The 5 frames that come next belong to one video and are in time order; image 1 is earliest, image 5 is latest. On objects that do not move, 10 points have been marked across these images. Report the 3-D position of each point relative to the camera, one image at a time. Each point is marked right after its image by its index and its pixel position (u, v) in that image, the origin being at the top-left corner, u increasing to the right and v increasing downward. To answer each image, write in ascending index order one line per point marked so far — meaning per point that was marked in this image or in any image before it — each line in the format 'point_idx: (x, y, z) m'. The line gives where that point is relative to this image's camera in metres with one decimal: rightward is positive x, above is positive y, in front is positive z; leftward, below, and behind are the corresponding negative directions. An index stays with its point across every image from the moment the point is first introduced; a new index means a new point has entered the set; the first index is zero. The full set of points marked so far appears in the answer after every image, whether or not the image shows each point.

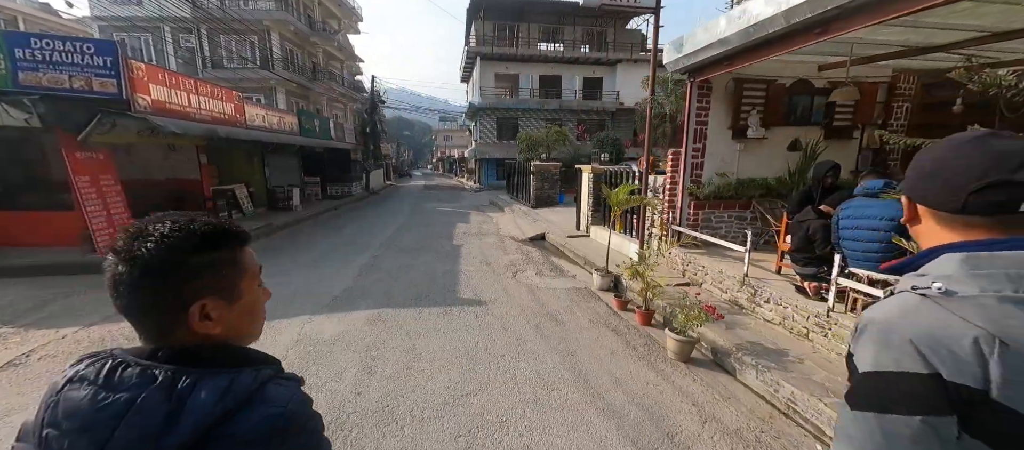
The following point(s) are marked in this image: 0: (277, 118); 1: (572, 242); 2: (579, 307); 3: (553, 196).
0: (-7.7, +3.5, +11.9) m
1: (+1.4, -0.4, +8.4) m
2: (+0.9, -1.1, +4.9) m
3: (+1.6, +1.1, +14.0) m
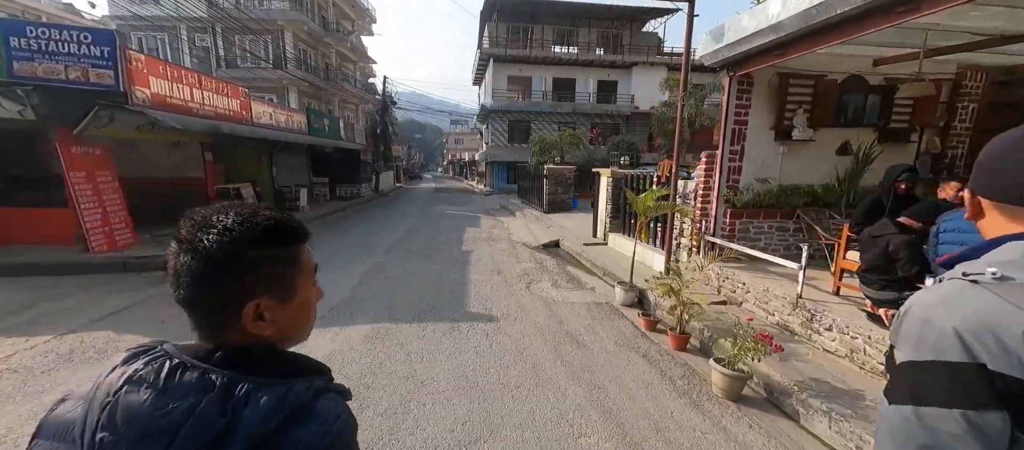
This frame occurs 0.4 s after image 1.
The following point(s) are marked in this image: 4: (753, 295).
0: (-7.3, +3.5, +11.6) m
1: (+1.7, -0.5, +7.8) m
2: (+1.1, -1.2, +4.4) m
3: (+2.0, +0.9, +13.4) m
4: (+2.8, -0.8, +4.2) m
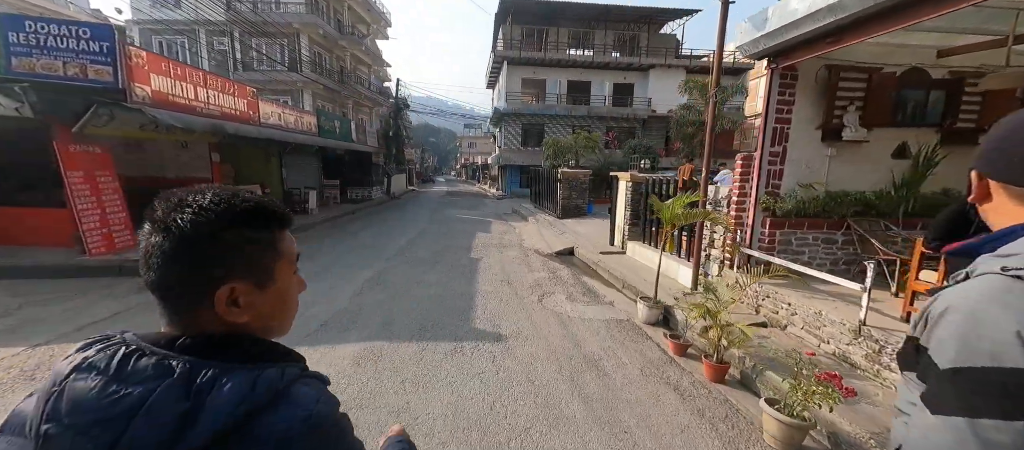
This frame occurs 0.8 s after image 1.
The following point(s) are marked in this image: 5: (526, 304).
0: (-6.9, +3.4, +11.4) m
1: (+1.9, -0.7, +7.3) m
2: (+1.2, -1.3, +3.9) m
3: (+2.5, +0.7, +12.9) m
4: (+2.9, -0.9, +3.7) m
5: (+0.2, -1.1, +5.1) m
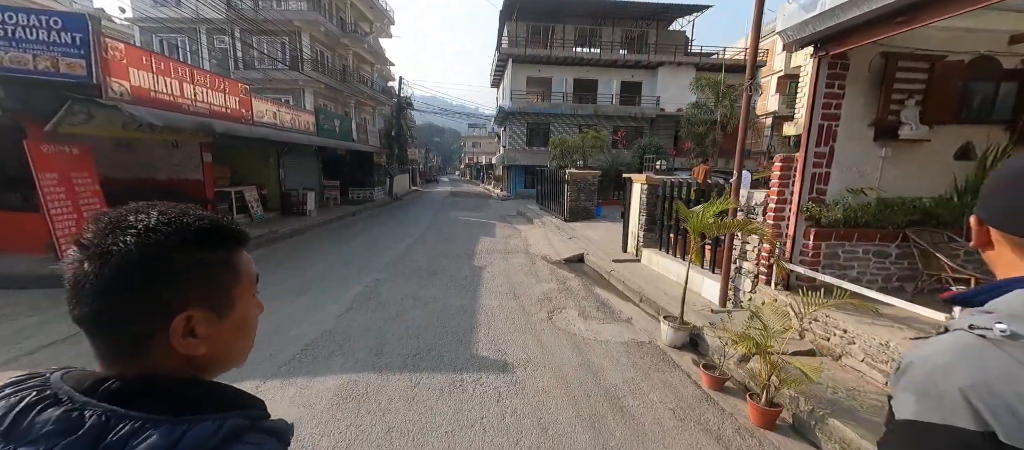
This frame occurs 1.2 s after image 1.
0: (-6.7, +3.3, +11.0) m
1: (+2.0, -0.8, +6.7) m
2: (+1.3, -1.4, +3.3) m
3: (+2.7, +0.6, +12.4) m
4: (+3.0, -1.1, +3.1) m
5: (+0.3, -1.2, +4.6) m
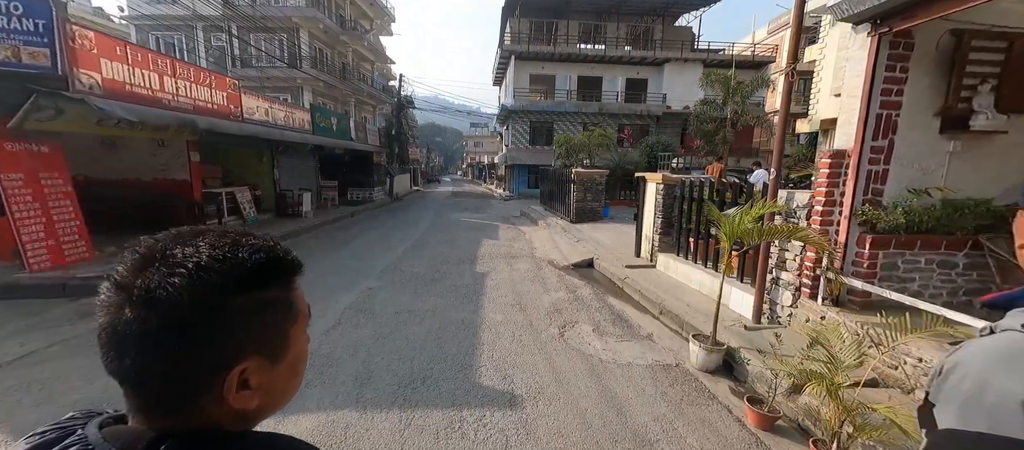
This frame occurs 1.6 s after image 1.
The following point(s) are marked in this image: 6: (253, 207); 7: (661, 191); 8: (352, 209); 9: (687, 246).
0: (-6.6, +3.2, +10.5) m
1: (+2.1, -0.9, +6.2) m
2: (+1.3, -1.5, +2.8) m
3: (+2.8, +0.5, +11.8) m
4: (+3.1, -1.1, +2.6) m
5: (+0.4, -1.3, +4.0) m
6: (-7.7, +0.6, +10.8) m
7: (+2.7, +0.6, +6.5) m
8: (-6.8, +0.7, +15.5) m
9: (+2.9, -0.3, +6.2) m
